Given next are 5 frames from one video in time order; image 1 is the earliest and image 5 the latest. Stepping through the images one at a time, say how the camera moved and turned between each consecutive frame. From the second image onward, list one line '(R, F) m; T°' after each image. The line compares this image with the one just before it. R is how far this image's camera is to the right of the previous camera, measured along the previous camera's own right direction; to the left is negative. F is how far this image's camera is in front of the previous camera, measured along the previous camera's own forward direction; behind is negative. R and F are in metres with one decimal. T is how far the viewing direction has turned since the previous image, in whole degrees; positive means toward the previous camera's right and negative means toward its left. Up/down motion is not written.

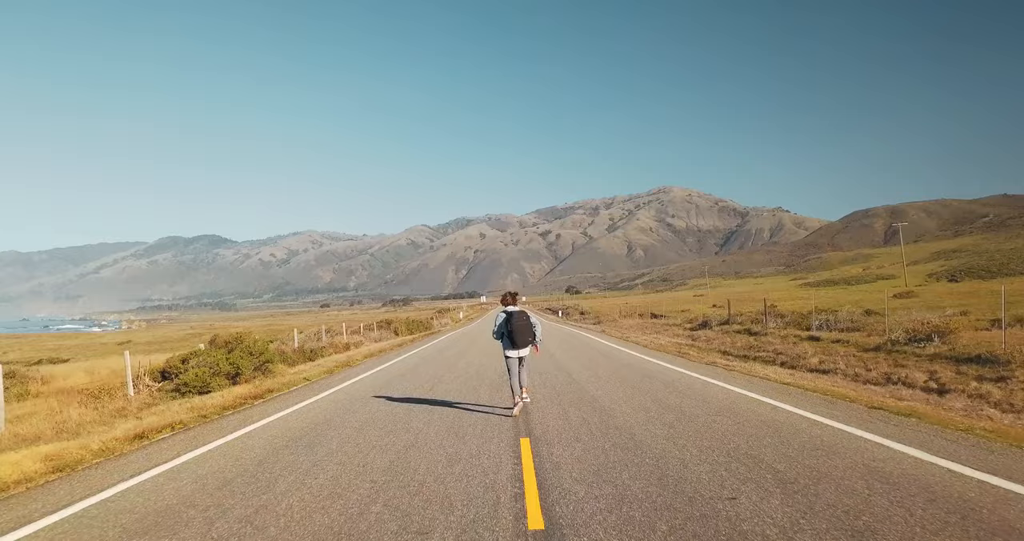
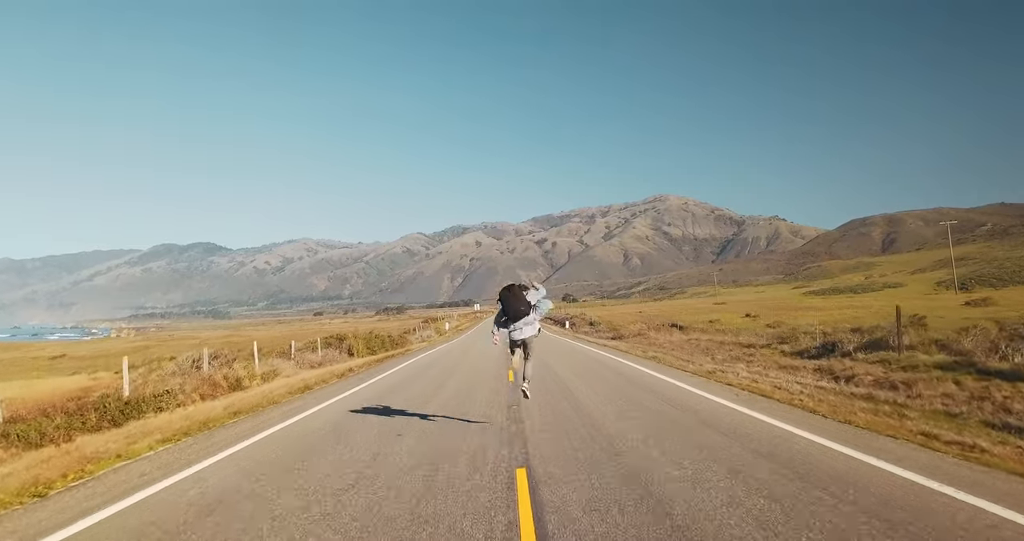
(0.0, +4.0) m; 0°
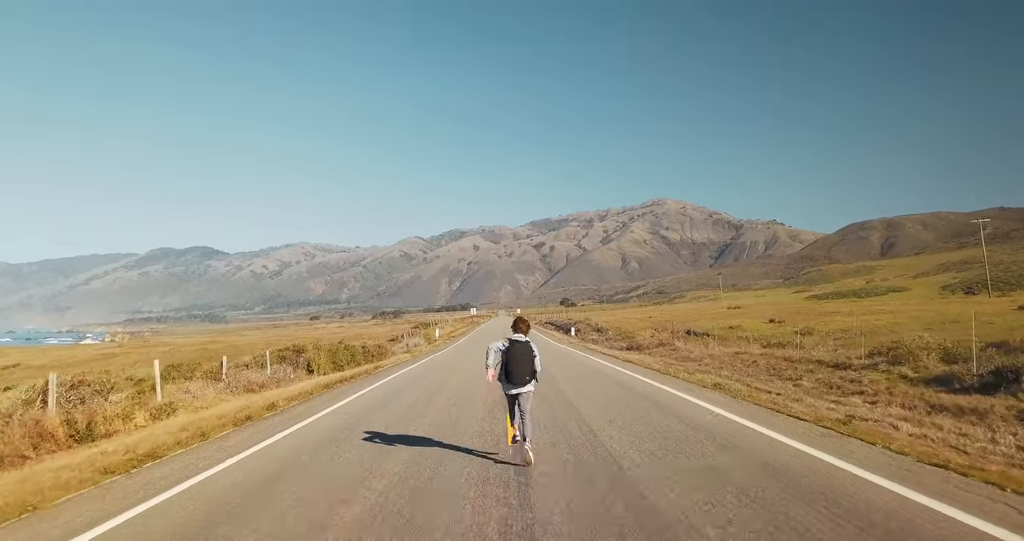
(0.0, +2.2) m; 0°
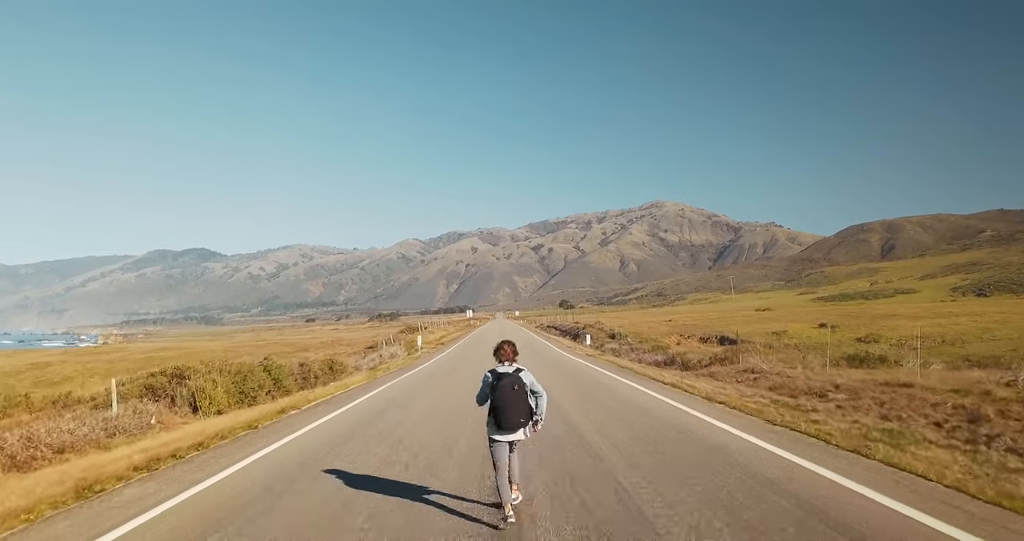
(0.0, +3.3) m; 0°
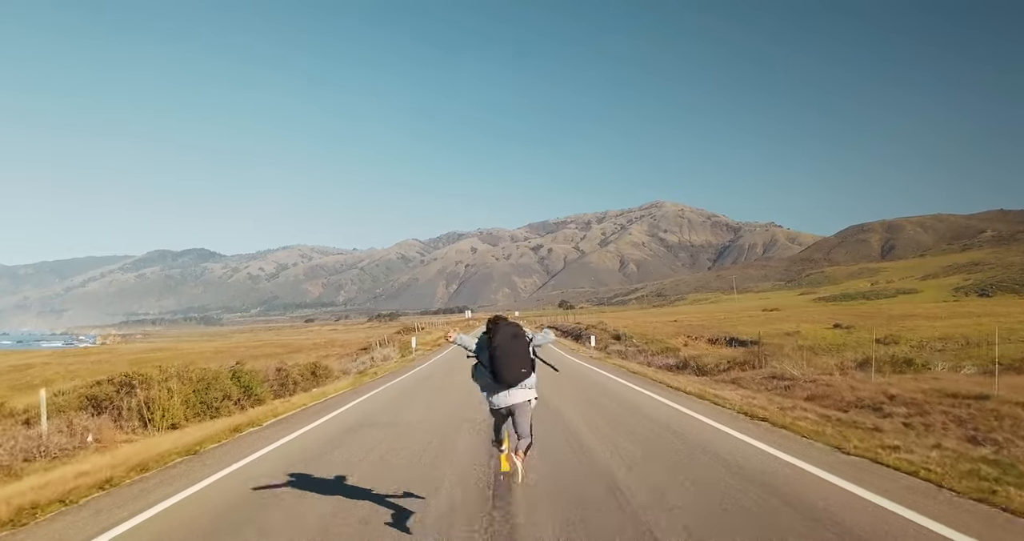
(0.0, +0.8) m; 0°
